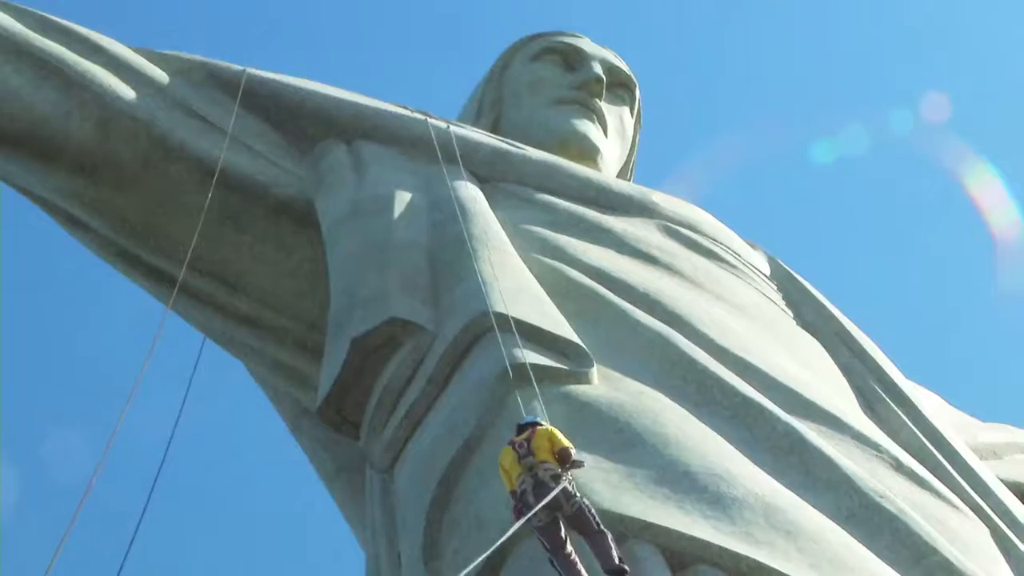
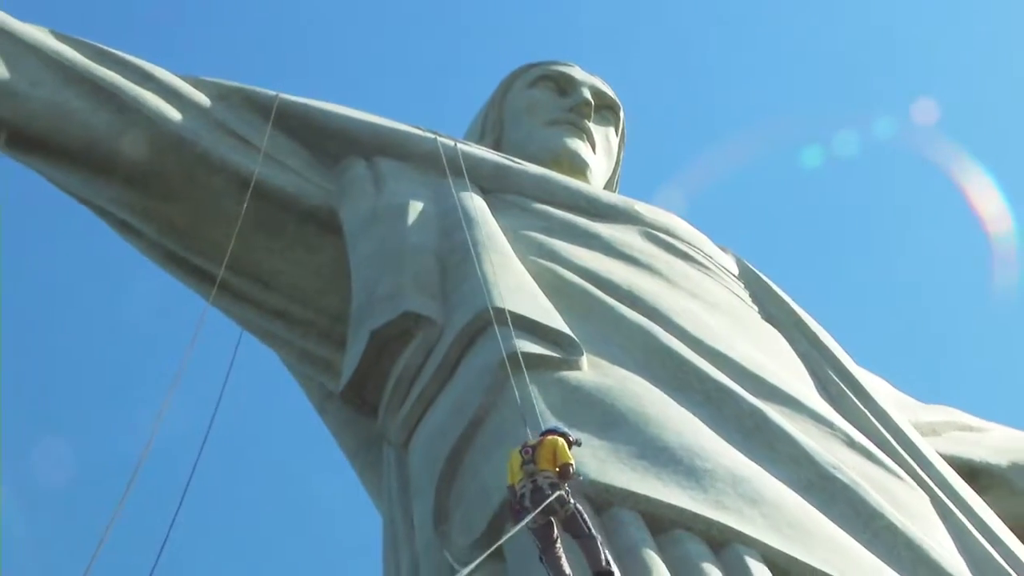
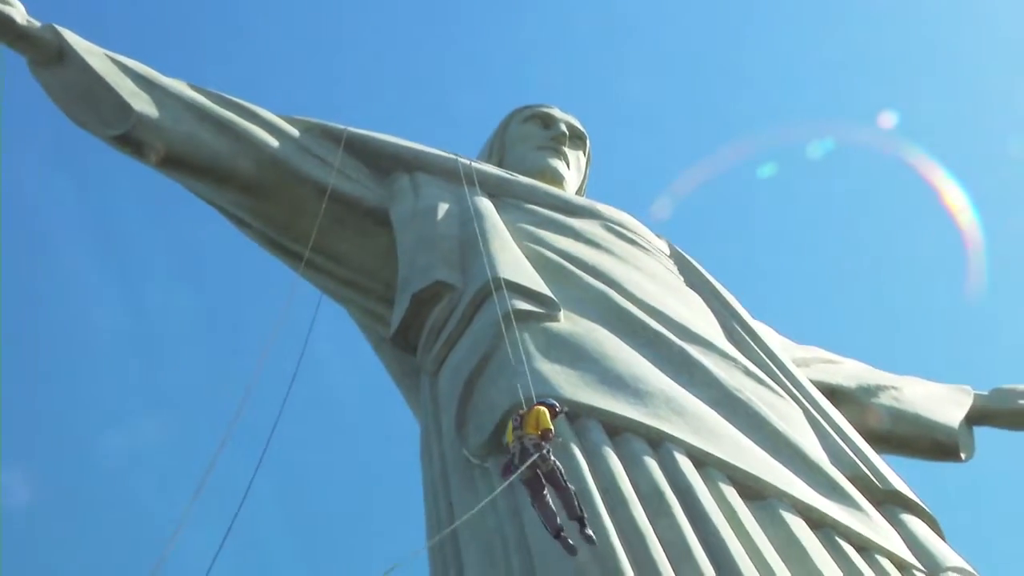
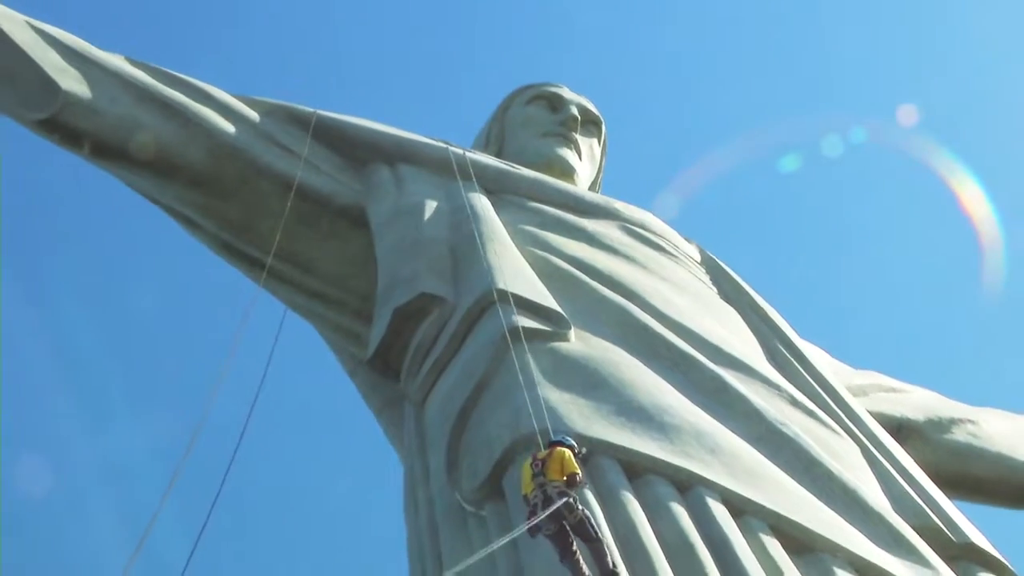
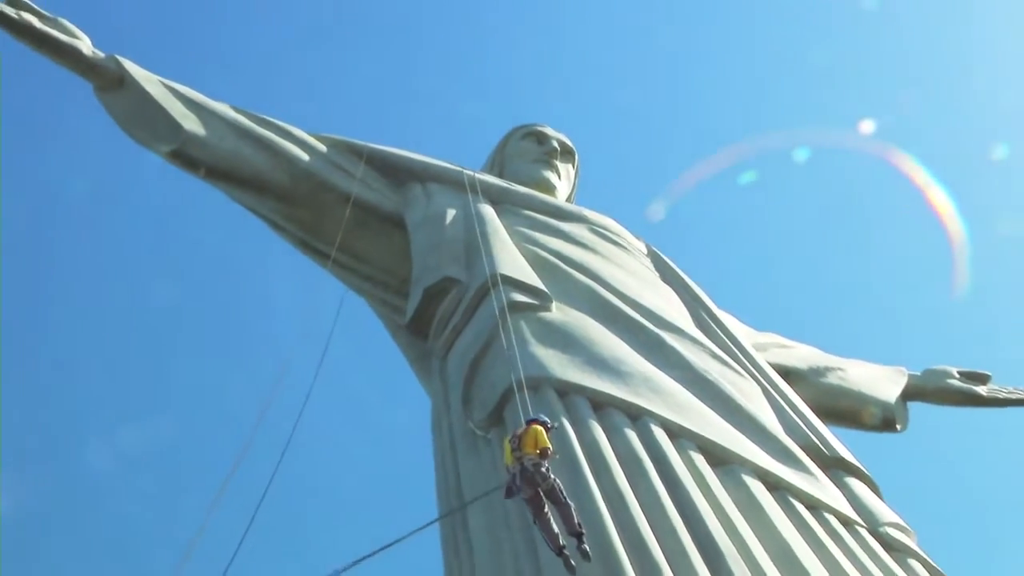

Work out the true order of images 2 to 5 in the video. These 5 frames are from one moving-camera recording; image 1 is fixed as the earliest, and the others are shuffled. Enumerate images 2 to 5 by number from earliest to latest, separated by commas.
2, 4, 3, 5
